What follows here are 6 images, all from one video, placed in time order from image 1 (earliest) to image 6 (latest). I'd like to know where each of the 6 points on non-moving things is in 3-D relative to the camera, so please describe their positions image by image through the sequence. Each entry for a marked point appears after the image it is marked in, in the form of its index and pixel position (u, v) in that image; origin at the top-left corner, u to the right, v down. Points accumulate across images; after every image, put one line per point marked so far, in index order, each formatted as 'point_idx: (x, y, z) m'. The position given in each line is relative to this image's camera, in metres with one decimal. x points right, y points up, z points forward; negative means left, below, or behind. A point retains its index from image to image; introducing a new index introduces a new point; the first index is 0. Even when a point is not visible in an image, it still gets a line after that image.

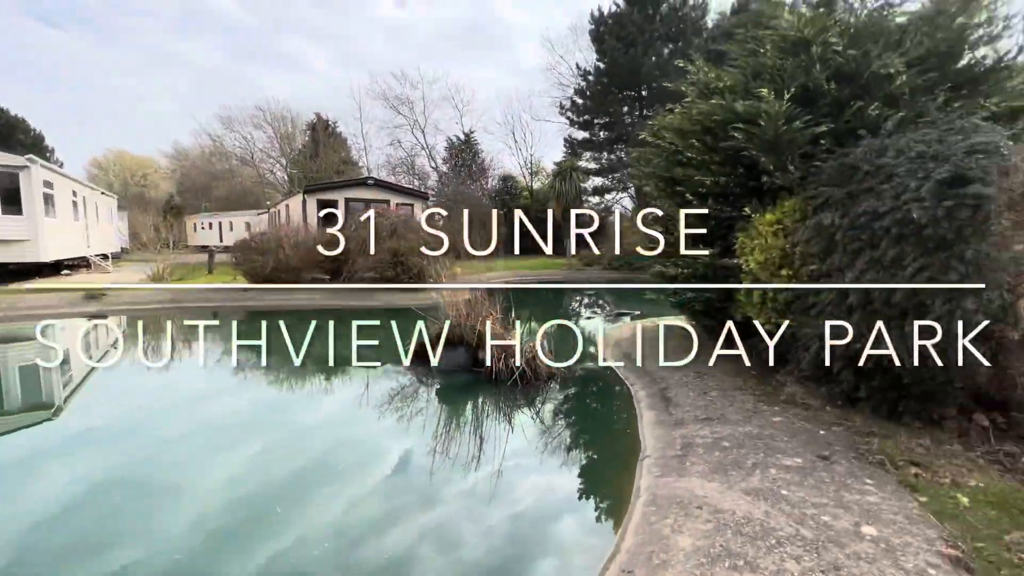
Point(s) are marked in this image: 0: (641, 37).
0: (+5.1, +9.9, +18.6) m
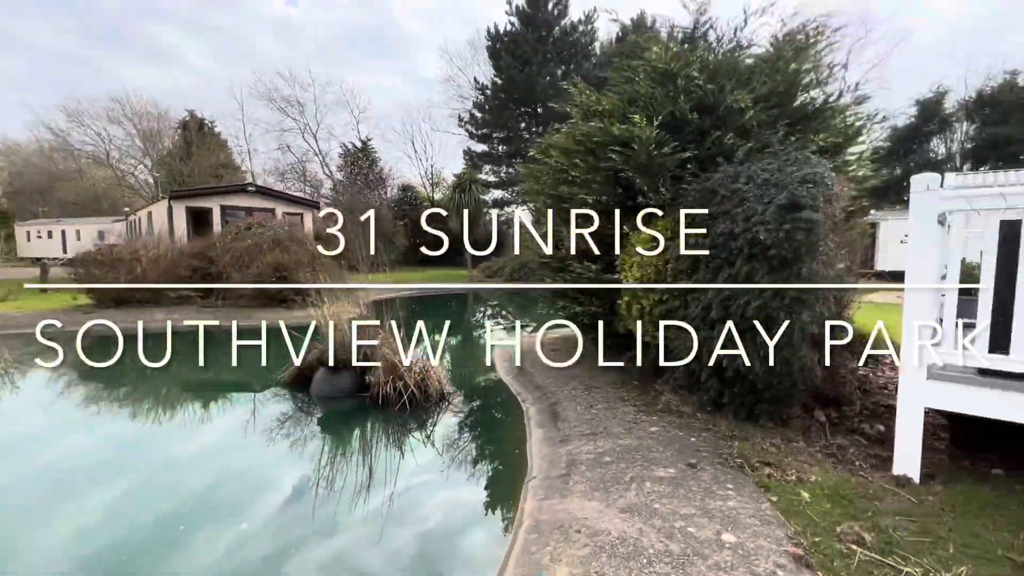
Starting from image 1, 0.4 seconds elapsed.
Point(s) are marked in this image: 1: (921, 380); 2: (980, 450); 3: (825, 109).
0: (+0.9, +9.5, +19.3) m
1: (+2.4, -0.5, +2.7) m
2: (+3.1, -1.1, +3.1) m
3: (+3.0, +1.7, +4.5) m
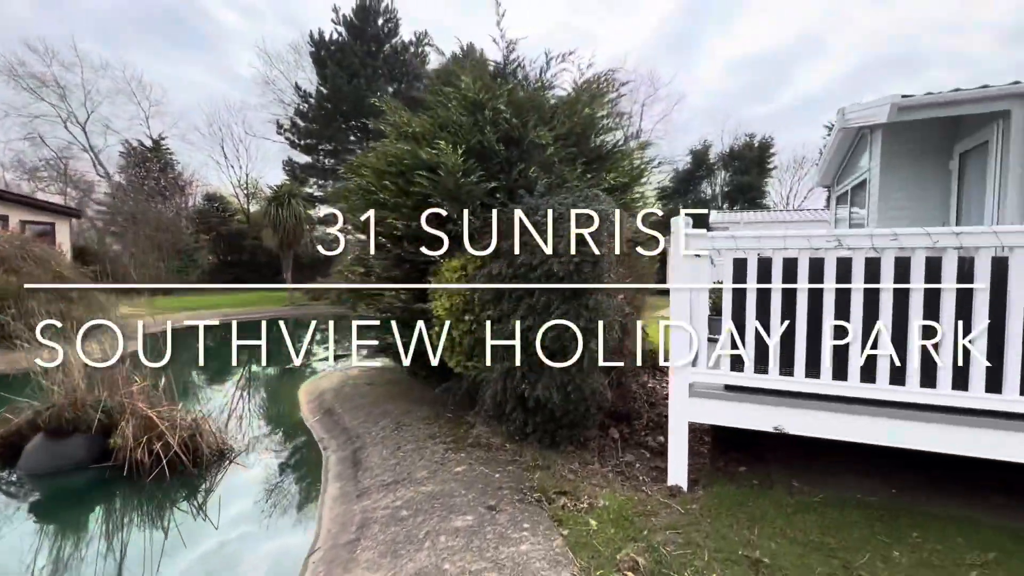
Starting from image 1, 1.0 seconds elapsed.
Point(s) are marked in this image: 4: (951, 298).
0: (-5.9, +8.6, +18.7) m
1: (+1.1, -0.7, +3.1) m
2: (+1.7, -1.3, +3.6) m
3: (+1.1, +1.5, +5.0) m
4: (+2.4, -0.1, +2.6) m
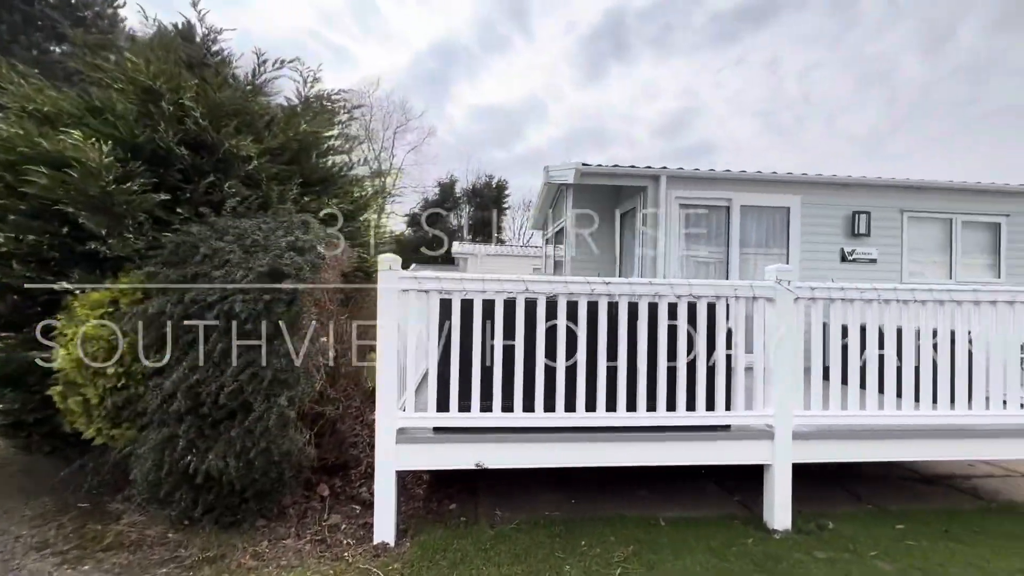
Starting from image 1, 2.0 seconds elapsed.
0: (-14.5, +7.8, +13.5) m
1: (-0.7, -1.0, +2.9) m
2: (-0.5, -1.5, +3.6) m
3: (-1.7, +1.1, +4.7) m
4: (+0.6, -0.3, +3.1) m
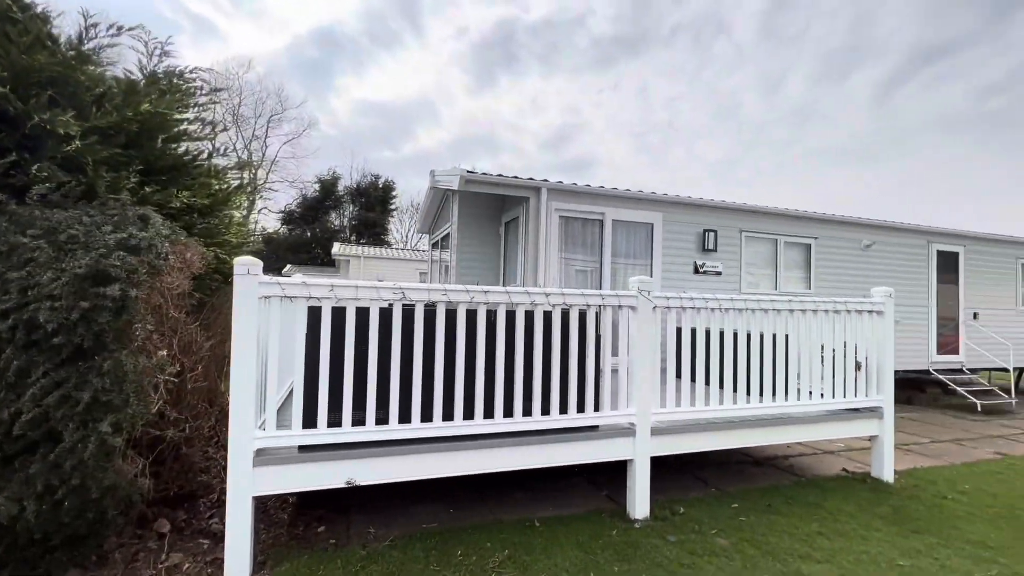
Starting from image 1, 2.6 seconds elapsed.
0: (-17.2, +7.9, +9.8) m
1: (-1.5, -1.0, +2.6) m
2: (-1.4, -1.6, +3.4) m
3: (-2.8, +1.1, +4.1) m
4: (-0.2, -0.4, +3.1) m
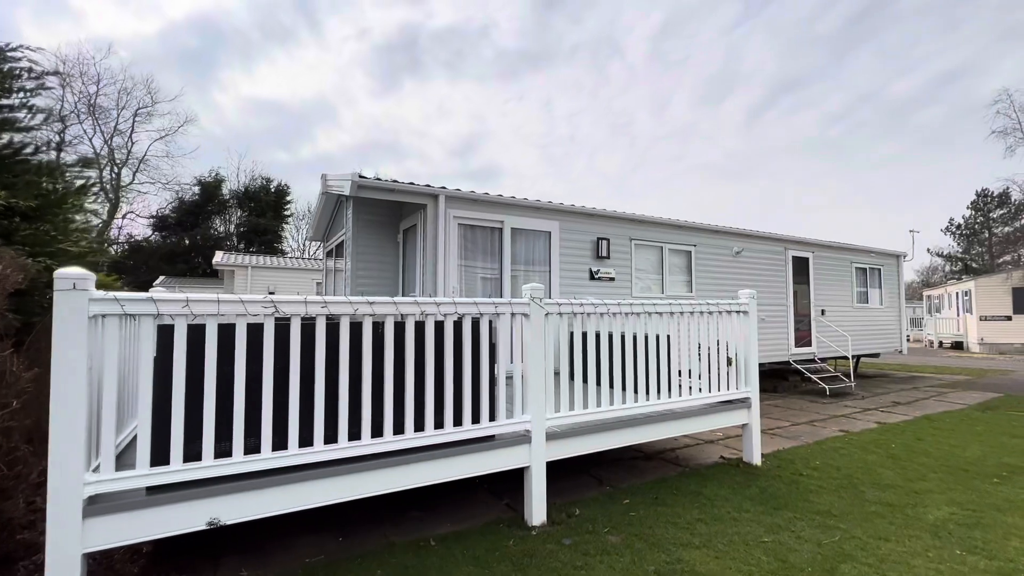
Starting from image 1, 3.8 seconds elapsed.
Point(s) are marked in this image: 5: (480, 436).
0: (-19.1, +7.4, +6.4) m
1: (-2.0, -1.1, +2.2) m
2: (-2.1, -1.7, +2.9) m
3: (-3.7, +1.0, +3.5) m
4: (-0.9, -0.4, +2.9) m
5: (-0.2, -1.0, +3.3) m
